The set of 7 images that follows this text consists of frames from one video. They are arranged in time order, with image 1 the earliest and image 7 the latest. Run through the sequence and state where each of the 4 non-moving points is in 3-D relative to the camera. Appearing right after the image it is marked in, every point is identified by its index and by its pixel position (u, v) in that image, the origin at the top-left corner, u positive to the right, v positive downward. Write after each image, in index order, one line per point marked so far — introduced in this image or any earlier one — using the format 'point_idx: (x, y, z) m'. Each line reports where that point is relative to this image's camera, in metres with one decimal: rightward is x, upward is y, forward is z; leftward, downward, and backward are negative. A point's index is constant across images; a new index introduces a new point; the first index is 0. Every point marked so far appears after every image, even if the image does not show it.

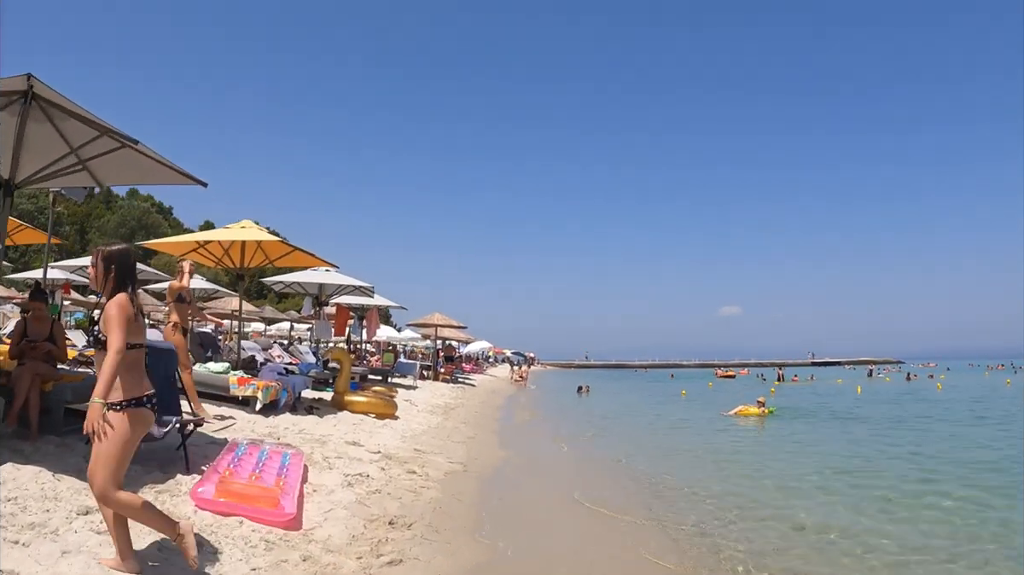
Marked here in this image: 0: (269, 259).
0: (-3.7, +0.5, +9.9) m
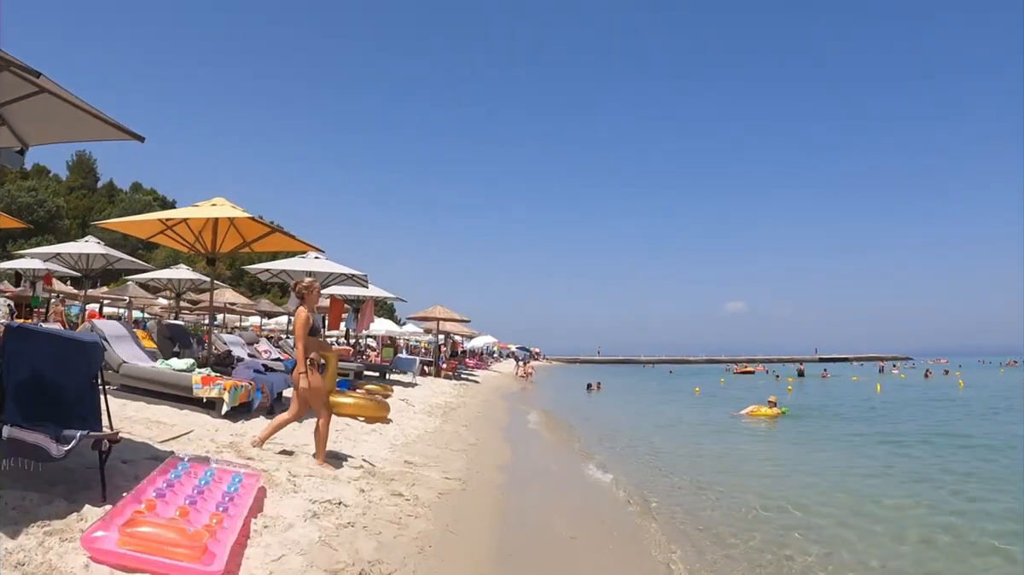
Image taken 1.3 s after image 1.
0: (-3.6, +0.7, +8.8) m
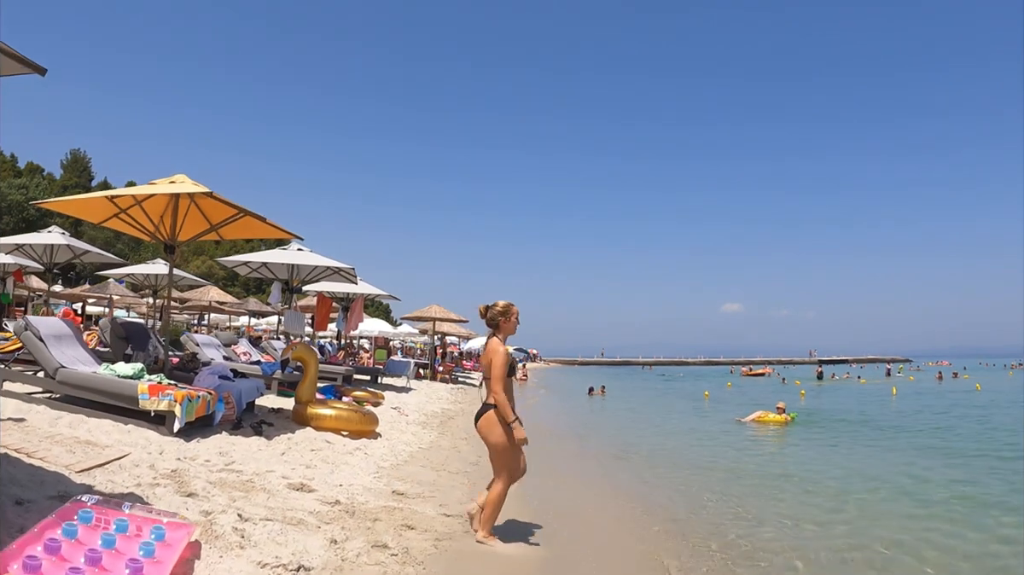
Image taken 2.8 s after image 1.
0: (-3.5, +0.7, +7.6) m
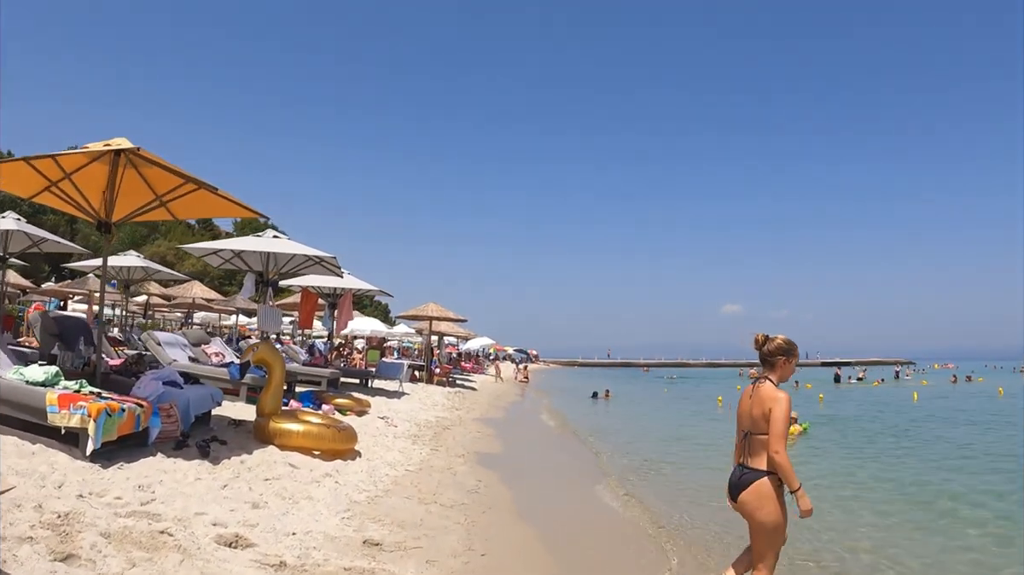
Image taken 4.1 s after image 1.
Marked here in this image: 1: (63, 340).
0: (-3.4, +0.9, +6.3) m
1: (-4.4, -0.5, +6.4) m
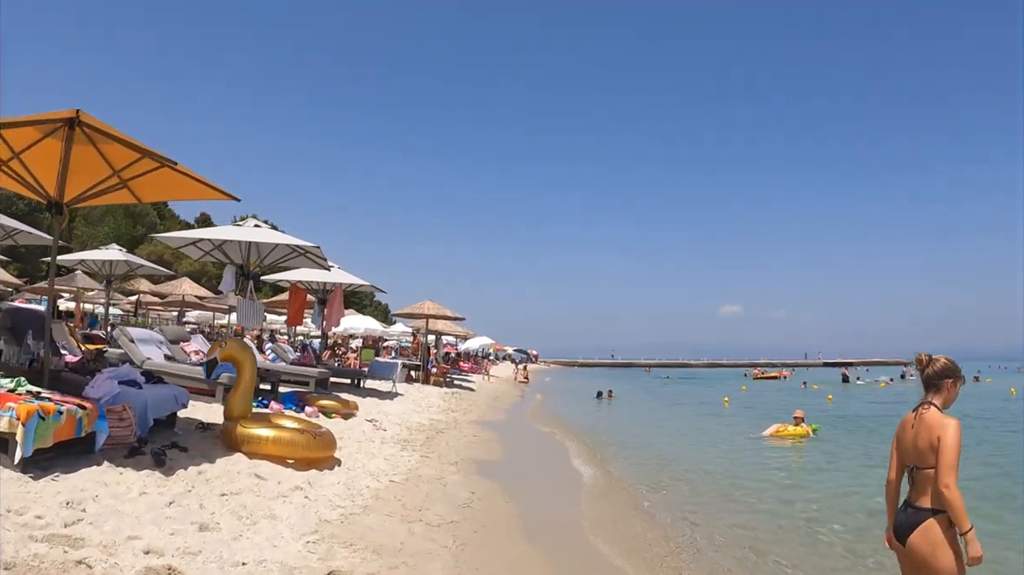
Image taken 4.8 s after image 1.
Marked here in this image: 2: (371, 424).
0: (-3.4, +1.0, +5.7) m
1: (-4.4, -0.4, +5.7) m
2: (-1.7, -1.6, +7.8) m
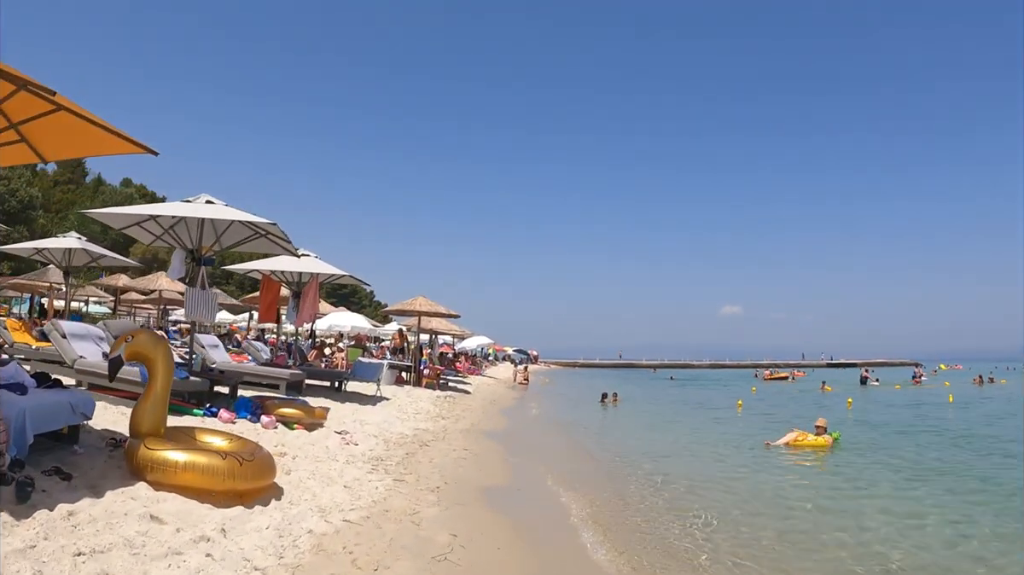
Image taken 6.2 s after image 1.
0: (-3.5, +1.1, +4.4) m
1: (-4.4, -0.3, +4.5) m
2: (-1.7, -1.5, +6.5) m
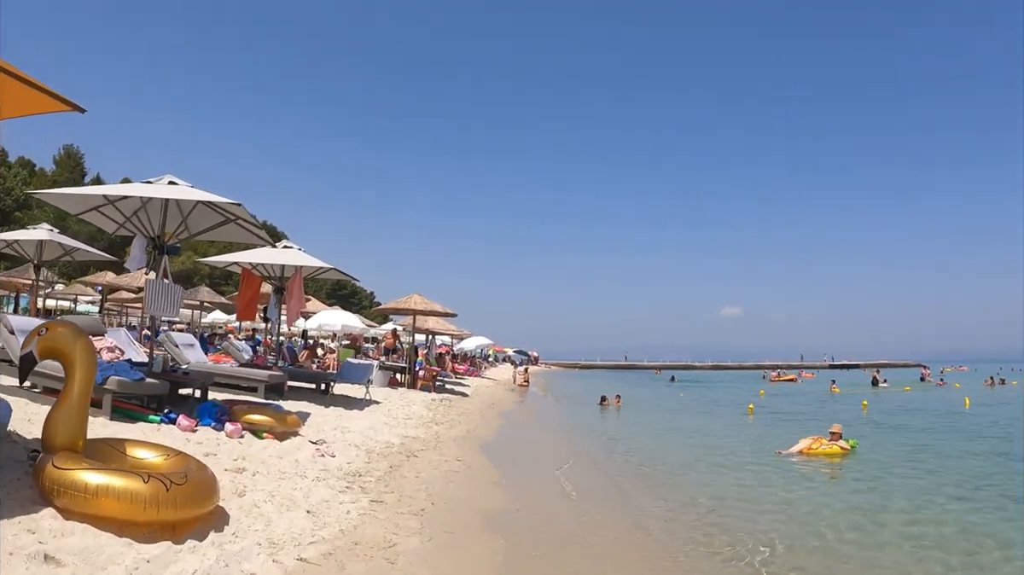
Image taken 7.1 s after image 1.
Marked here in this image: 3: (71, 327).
0: (-3.5, +1.2, +3.7) m
1: (-4.5, -0.2, +3.7) m
2: (-1.8, -1.4, +5.8) m
3: (-2.4, -0.2, +3.6) m
